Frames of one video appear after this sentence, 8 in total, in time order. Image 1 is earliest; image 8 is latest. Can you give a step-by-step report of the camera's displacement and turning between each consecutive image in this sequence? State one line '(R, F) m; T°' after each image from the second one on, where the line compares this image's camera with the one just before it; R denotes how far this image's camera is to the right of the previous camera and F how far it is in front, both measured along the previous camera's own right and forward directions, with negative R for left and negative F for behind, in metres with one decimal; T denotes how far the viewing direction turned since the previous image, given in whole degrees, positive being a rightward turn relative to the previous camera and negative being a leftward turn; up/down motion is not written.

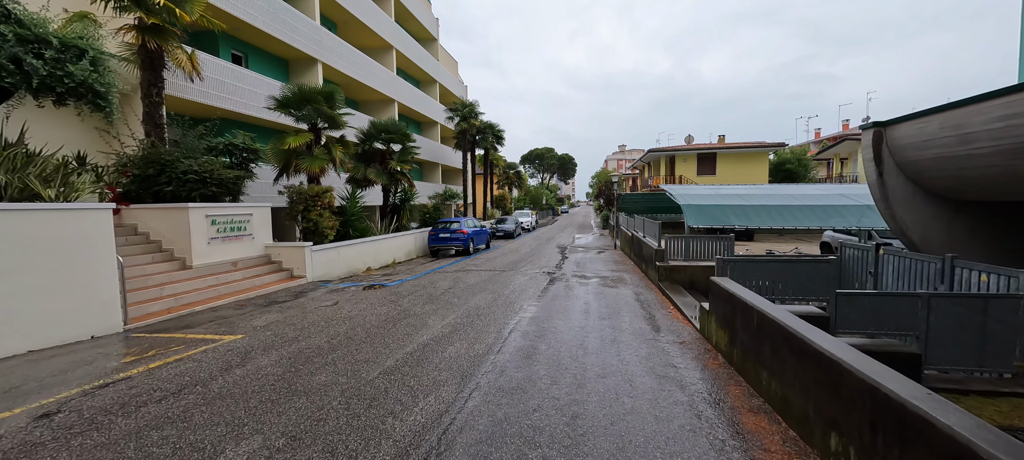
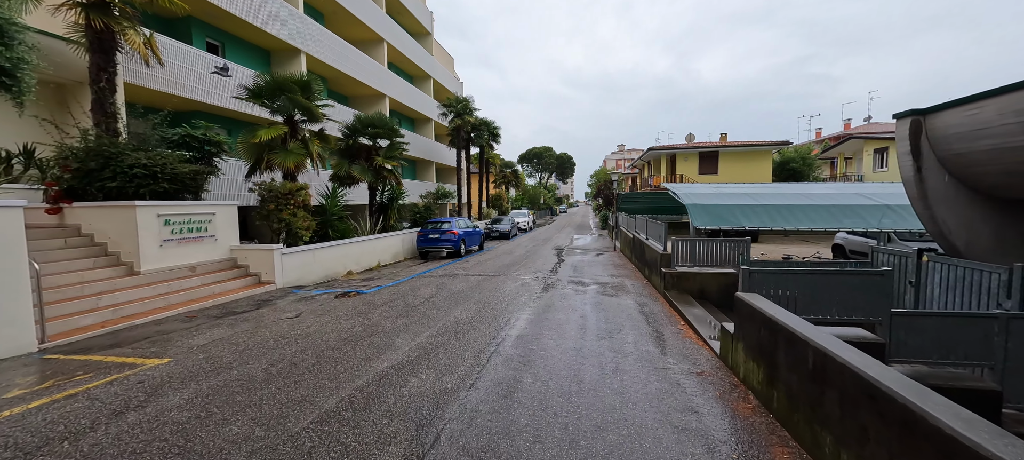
(+0.2, +0.9) m; 0°
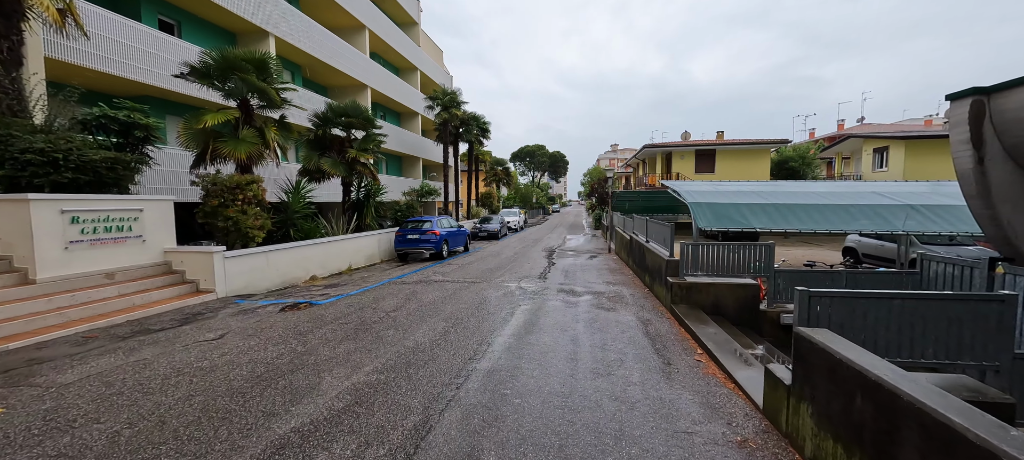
(+0.2, +1.2) m; +1°
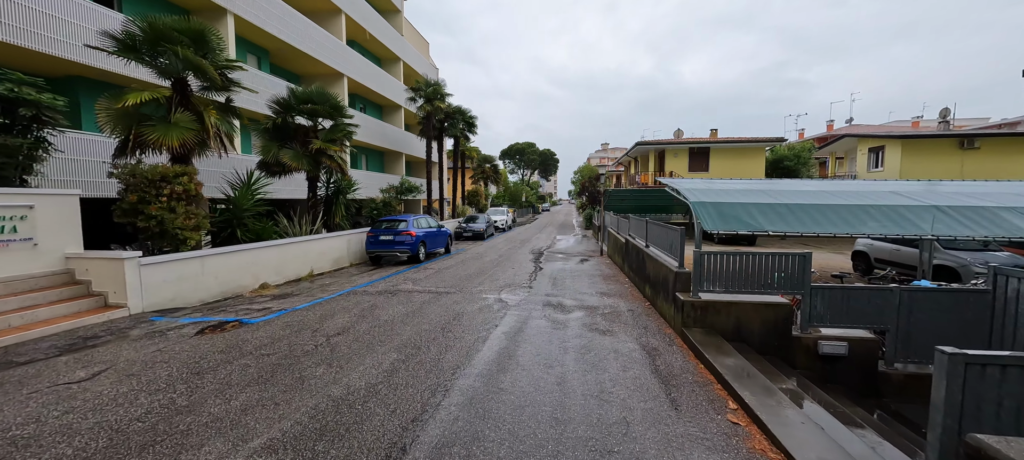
(+0.2, +1.2) m; +1°
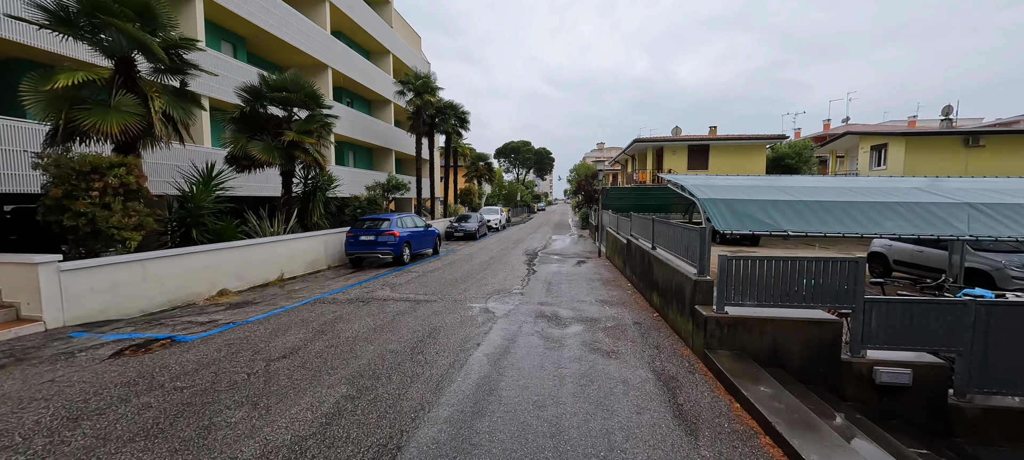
(+0.1, +0.9) m; +1°
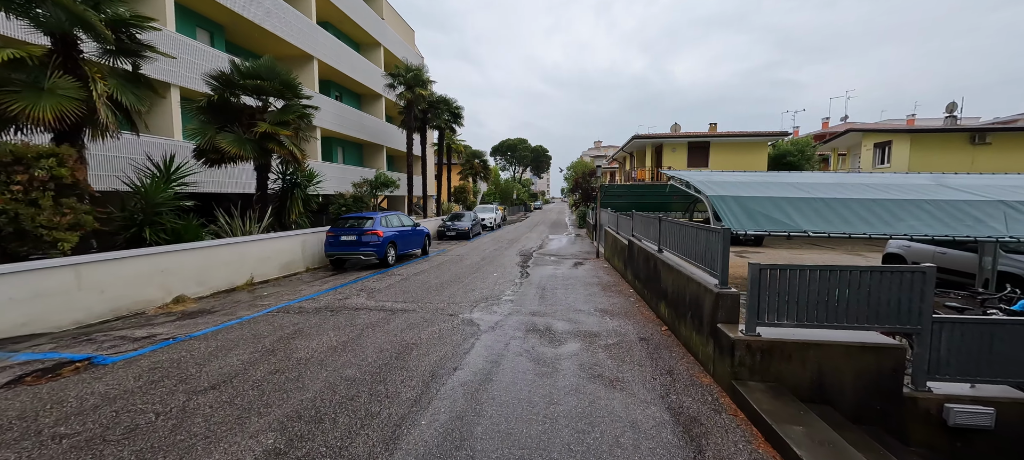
(+0.1, +0.8) m; 0°
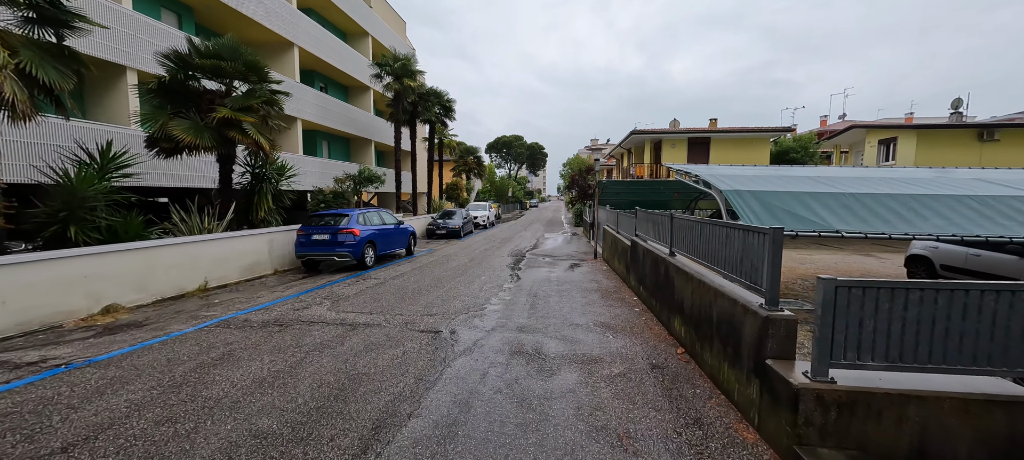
(+0.2, +1.0) m; +1°
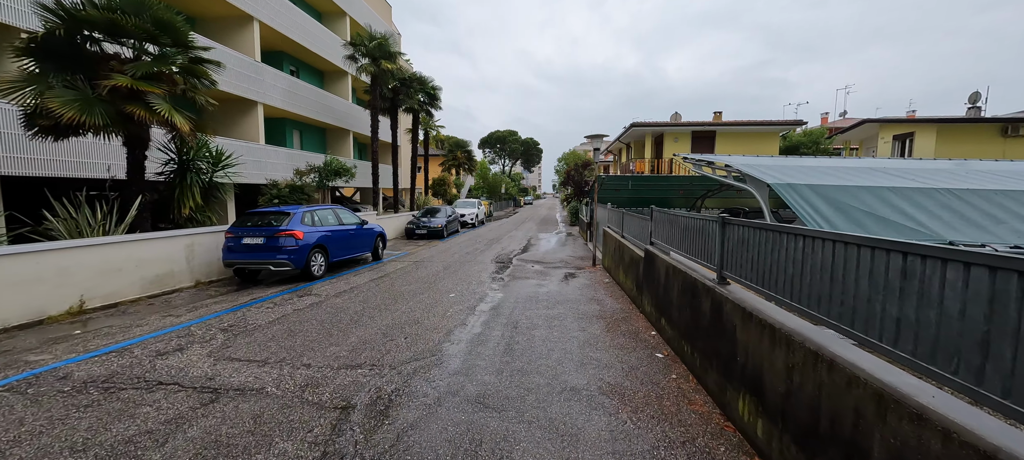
(+0.3, +1.8) m; +1°
